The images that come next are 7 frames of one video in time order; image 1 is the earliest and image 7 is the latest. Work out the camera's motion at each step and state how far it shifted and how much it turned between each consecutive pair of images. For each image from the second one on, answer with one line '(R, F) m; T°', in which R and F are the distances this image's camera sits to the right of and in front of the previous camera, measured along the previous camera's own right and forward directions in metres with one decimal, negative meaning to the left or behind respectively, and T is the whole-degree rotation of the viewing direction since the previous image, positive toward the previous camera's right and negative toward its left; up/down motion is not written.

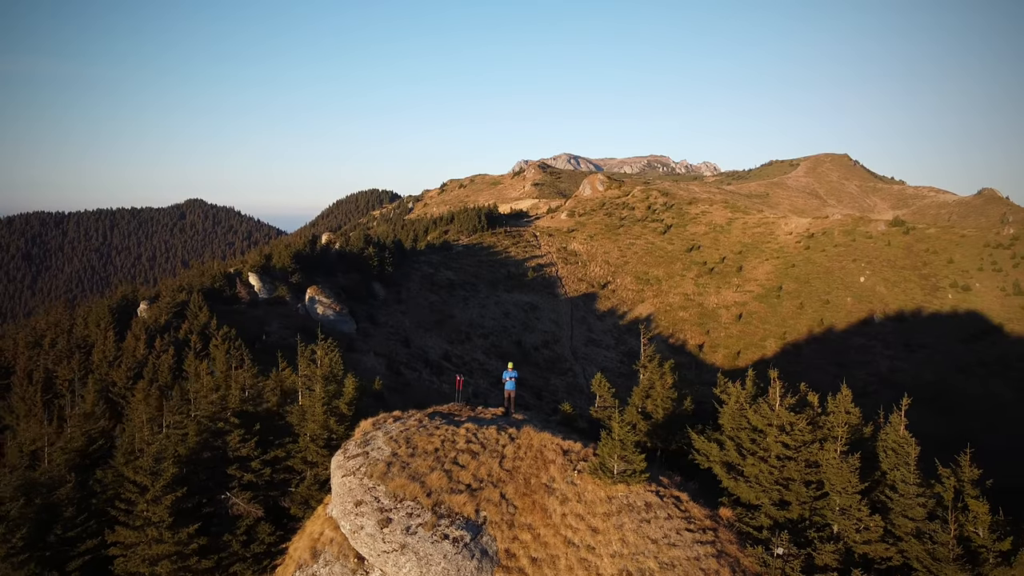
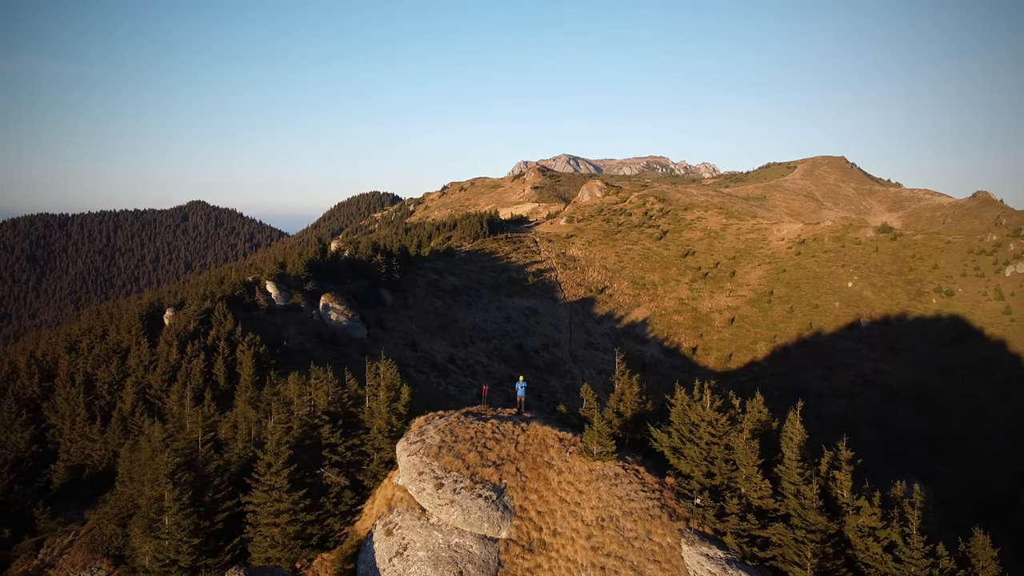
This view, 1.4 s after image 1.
(-0.3, -3.5) m; 0°
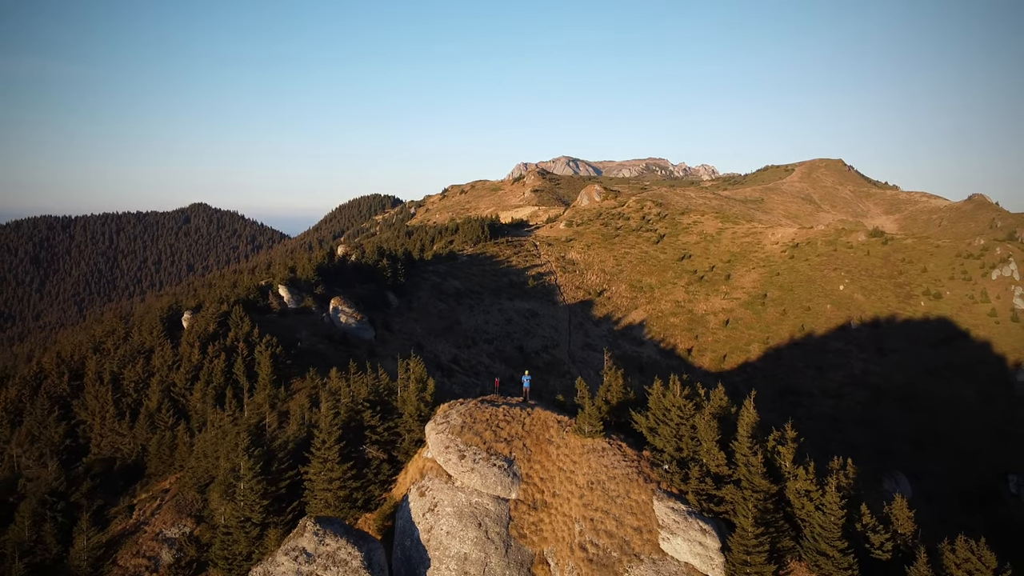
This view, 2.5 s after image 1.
(-0.2, -2.8) m; 0°
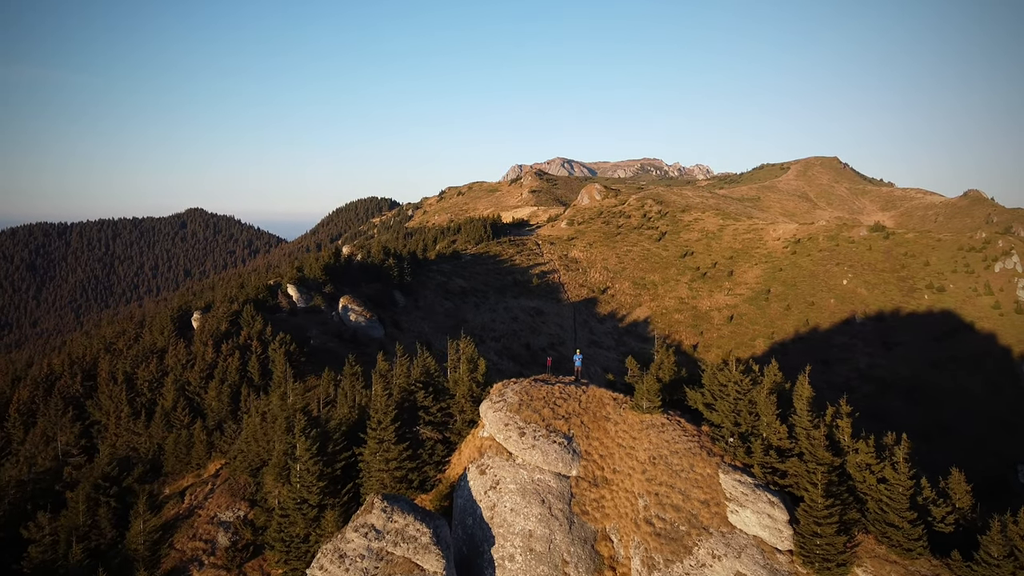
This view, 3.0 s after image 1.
(-1.7, 0.0) m; 0°
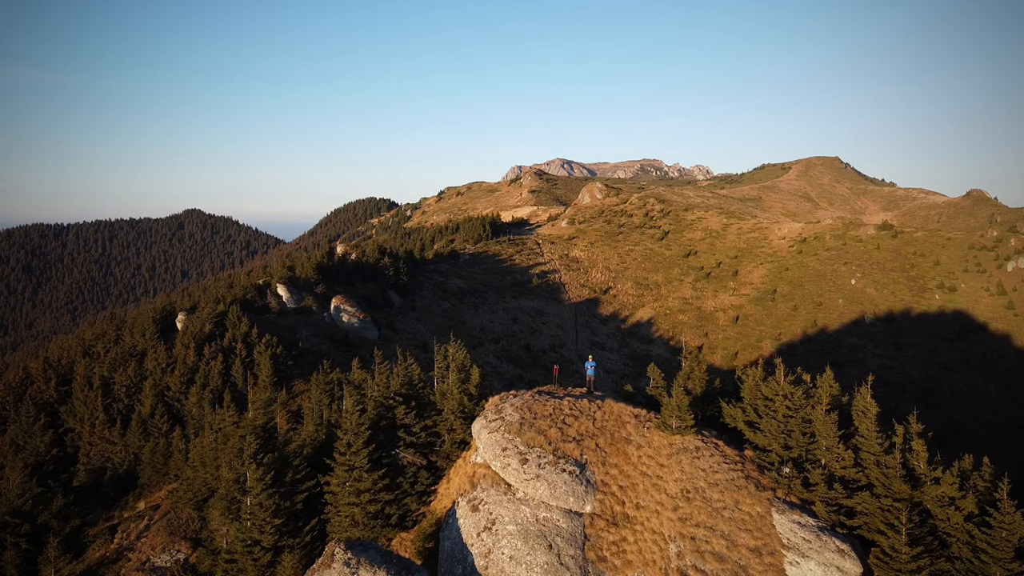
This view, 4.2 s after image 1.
(0.0, +2.6) m; 0°
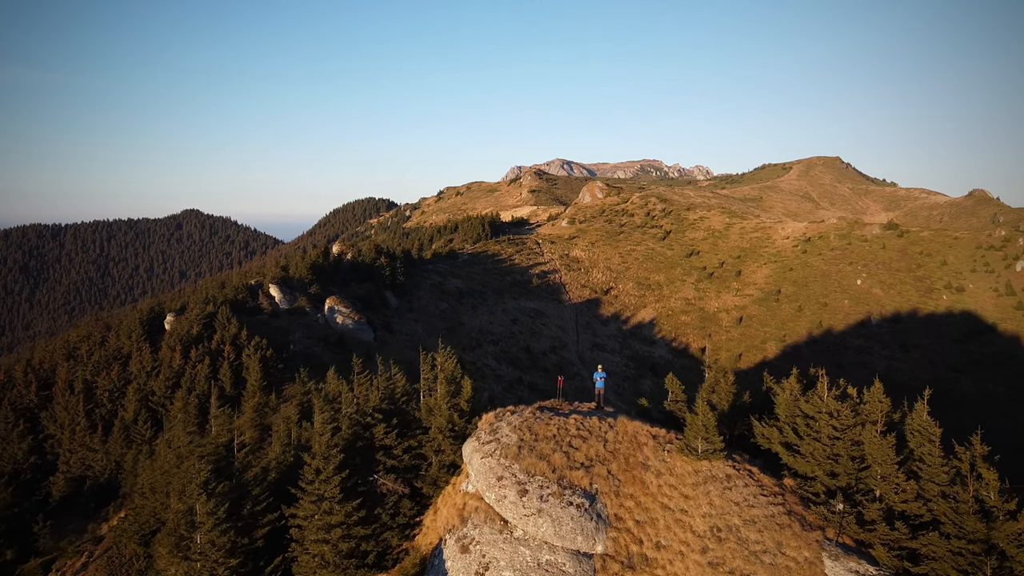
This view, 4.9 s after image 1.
(+0.1, +1.7) m; 0°
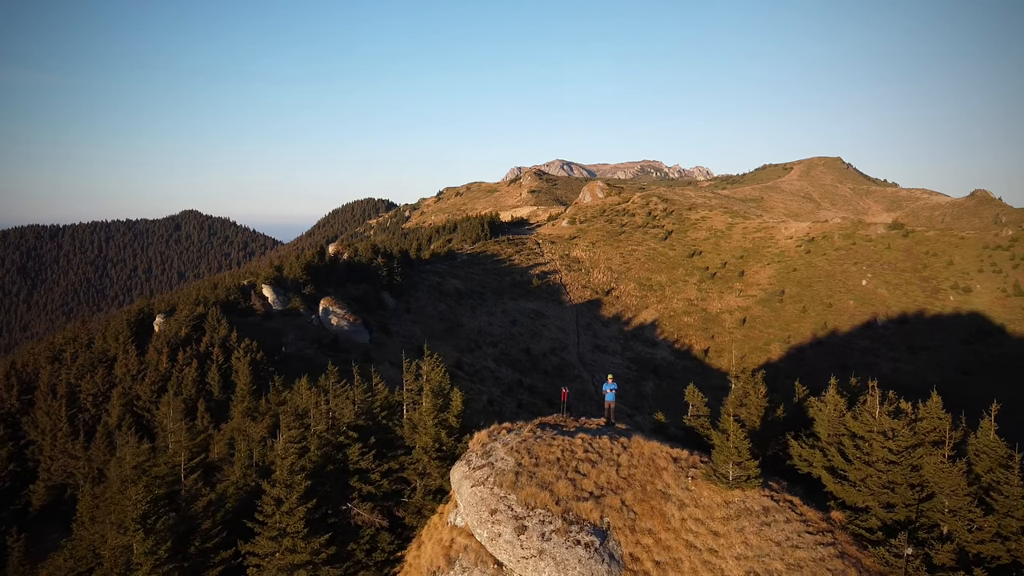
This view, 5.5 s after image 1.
(+0.1, +1.5) m; 0°
